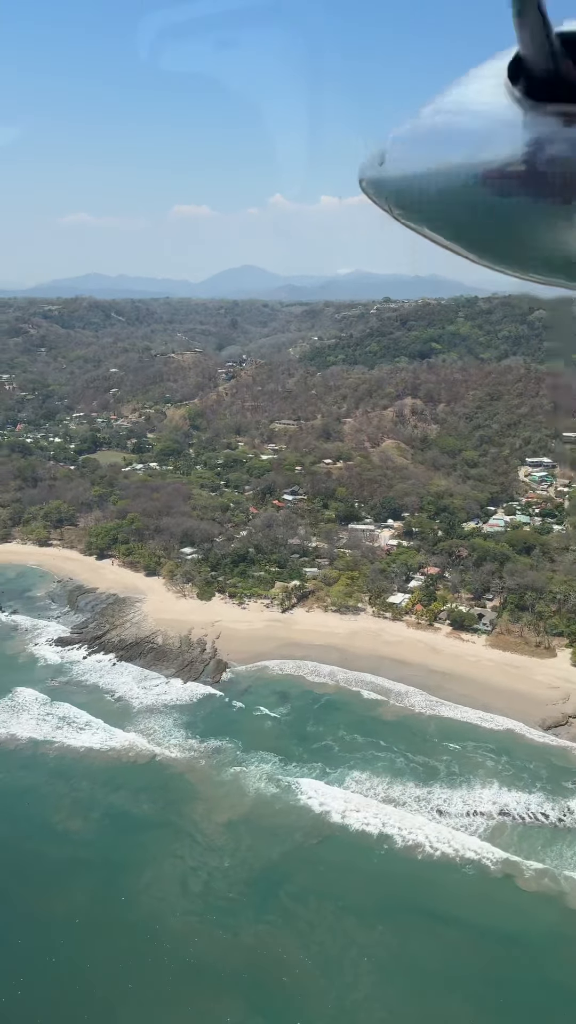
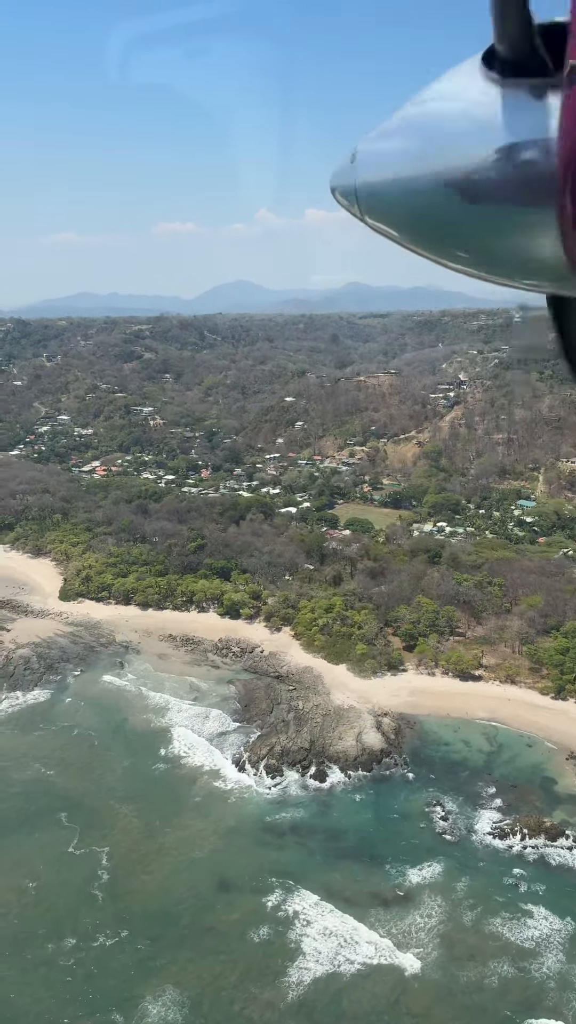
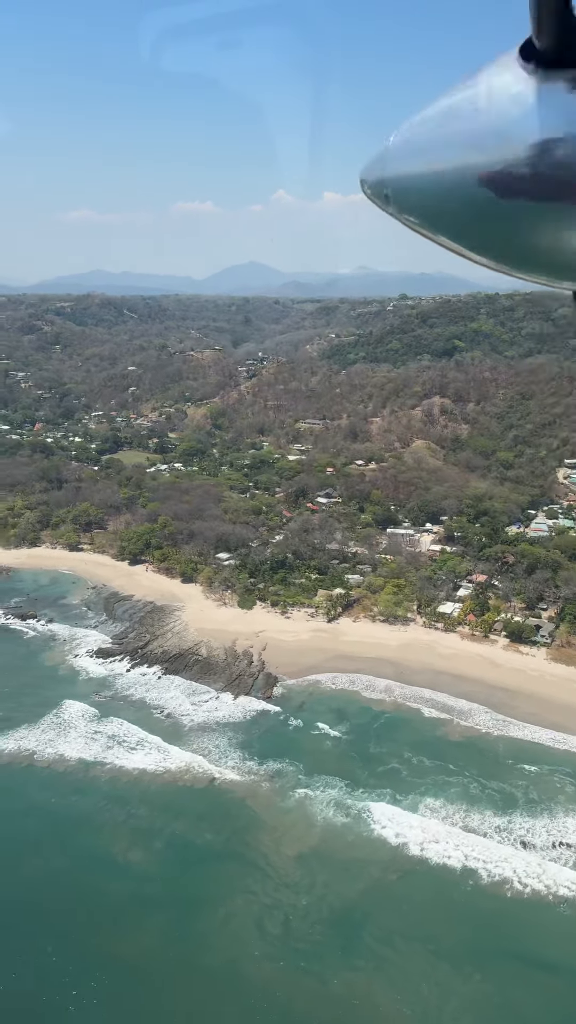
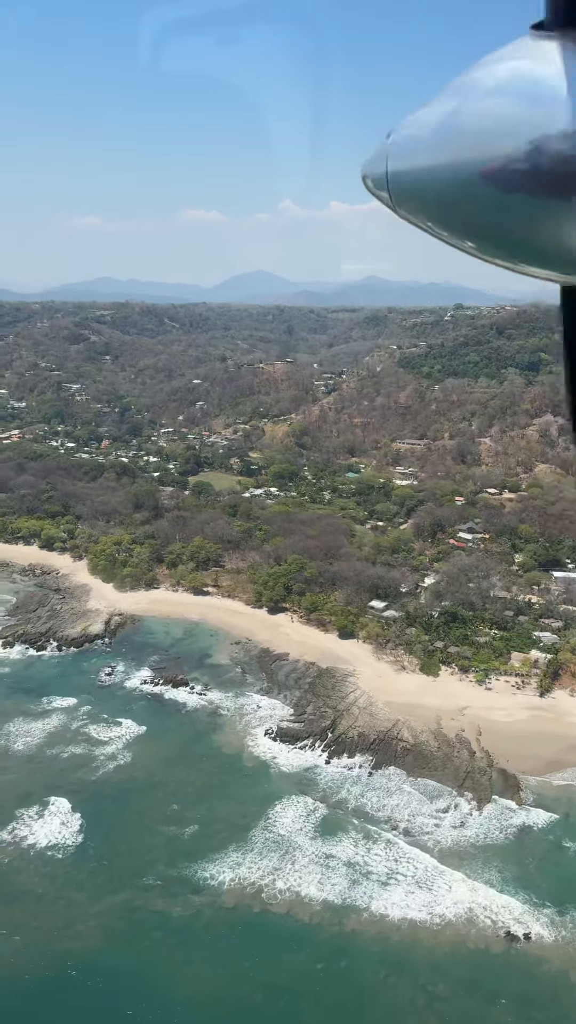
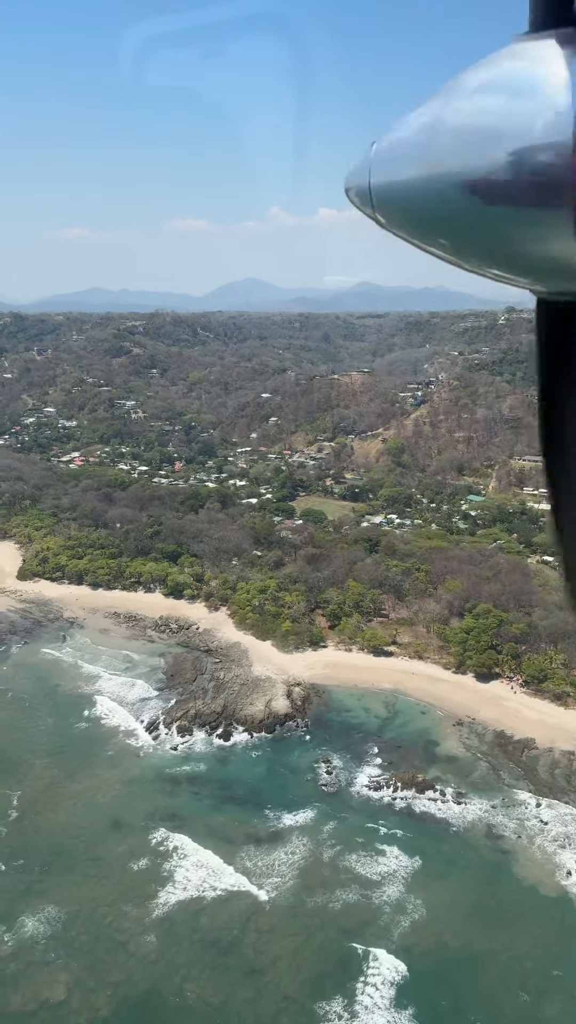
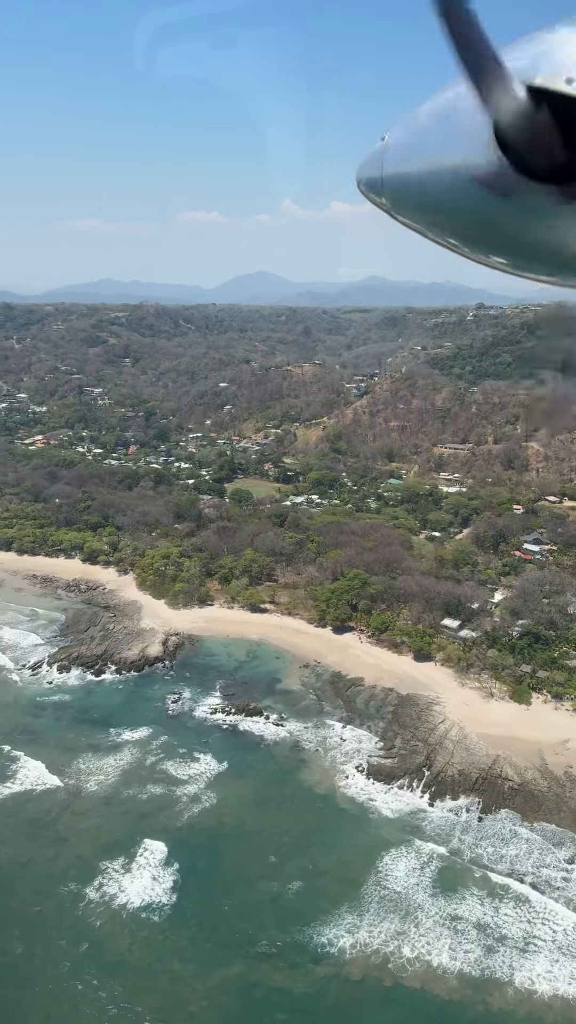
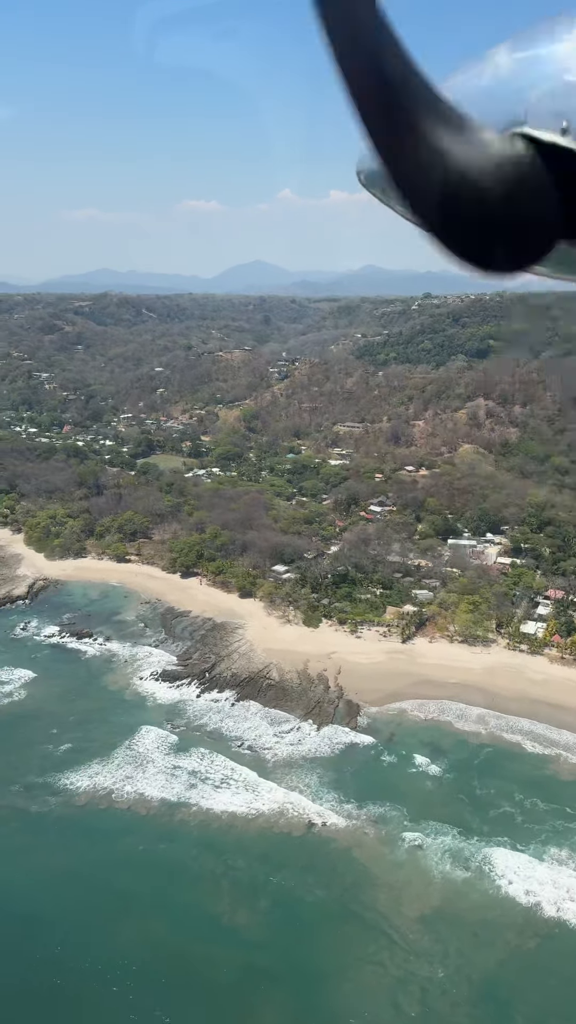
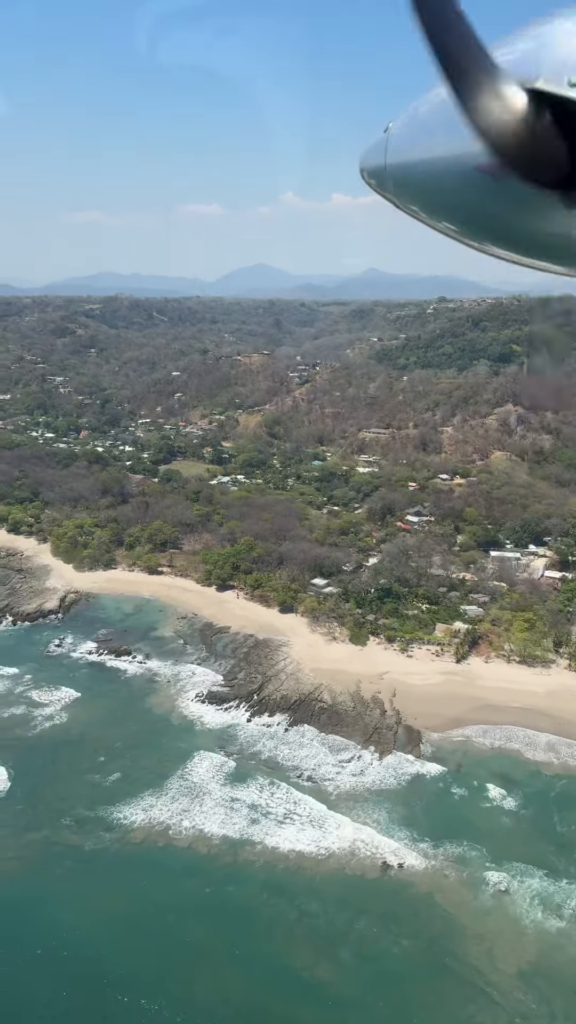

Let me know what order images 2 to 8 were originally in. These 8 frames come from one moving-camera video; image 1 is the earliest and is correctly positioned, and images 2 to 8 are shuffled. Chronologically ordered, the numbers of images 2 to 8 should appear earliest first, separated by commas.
3, 7, 8, 4, 6, 5, 2
